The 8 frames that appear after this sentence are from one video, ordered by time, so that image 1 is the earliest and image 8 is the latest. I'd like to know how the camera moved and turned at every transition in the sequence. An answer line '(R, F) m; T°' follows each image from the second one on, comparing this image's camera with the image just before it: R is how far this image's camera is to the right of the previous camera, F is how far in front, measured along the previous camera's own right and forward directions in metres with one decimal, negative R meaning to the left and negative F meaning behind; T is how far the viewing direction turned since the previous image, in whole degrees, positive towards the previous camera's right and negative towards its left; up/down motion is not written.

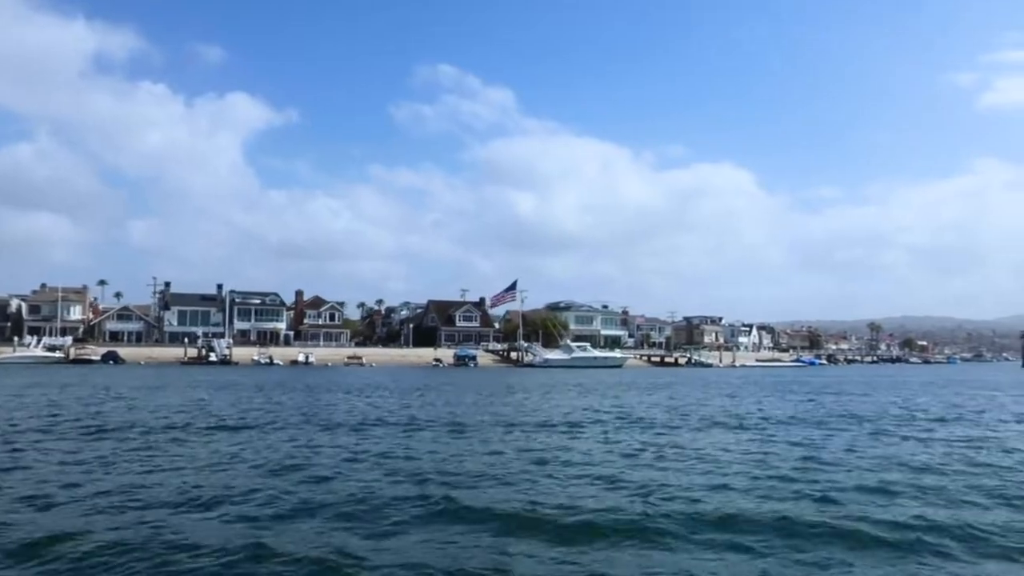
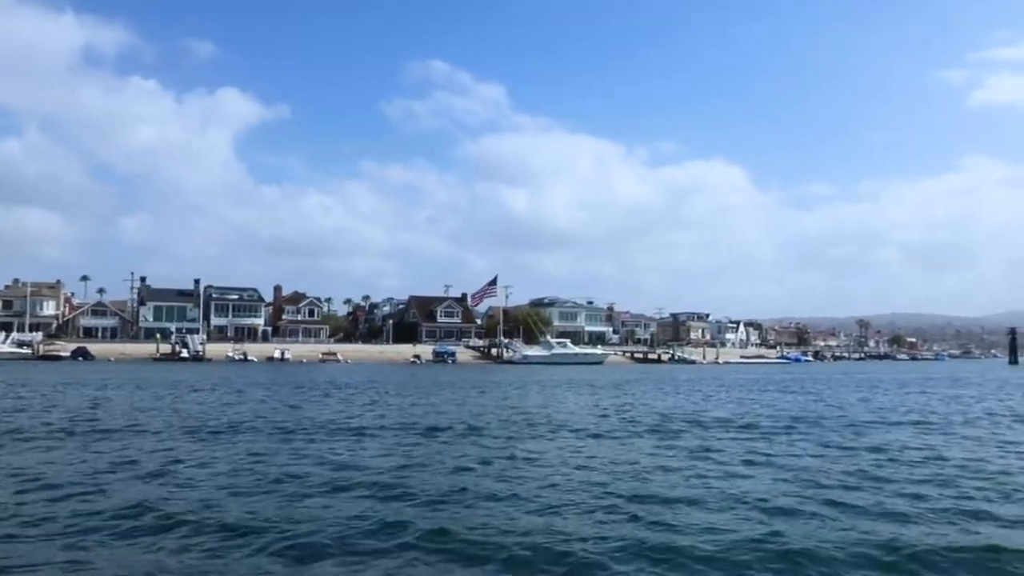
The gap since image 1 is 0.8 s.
(+1.1, +1.1) m; 0°
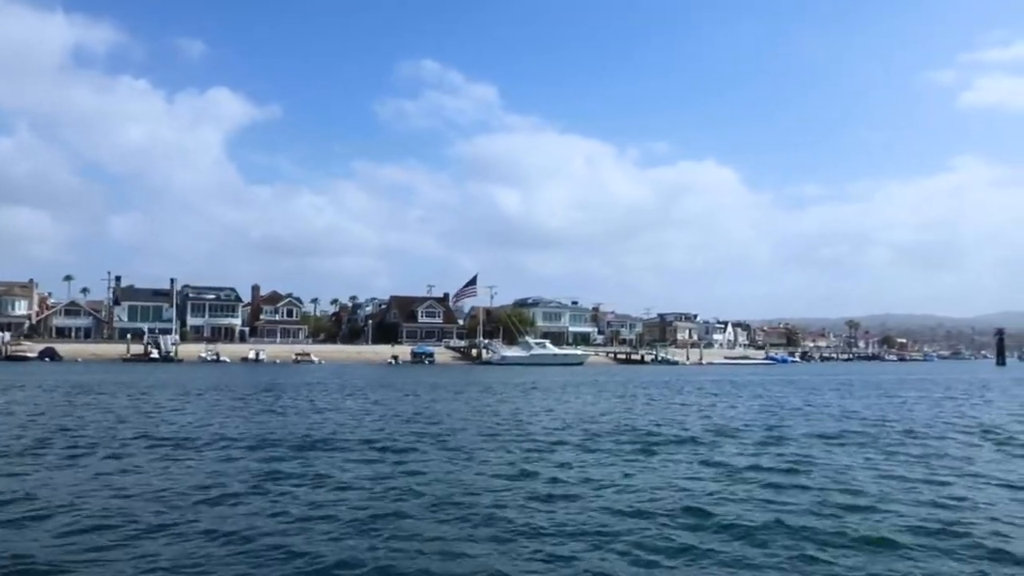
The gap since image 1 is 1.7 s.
(+1.2, +1.2) m; 0°
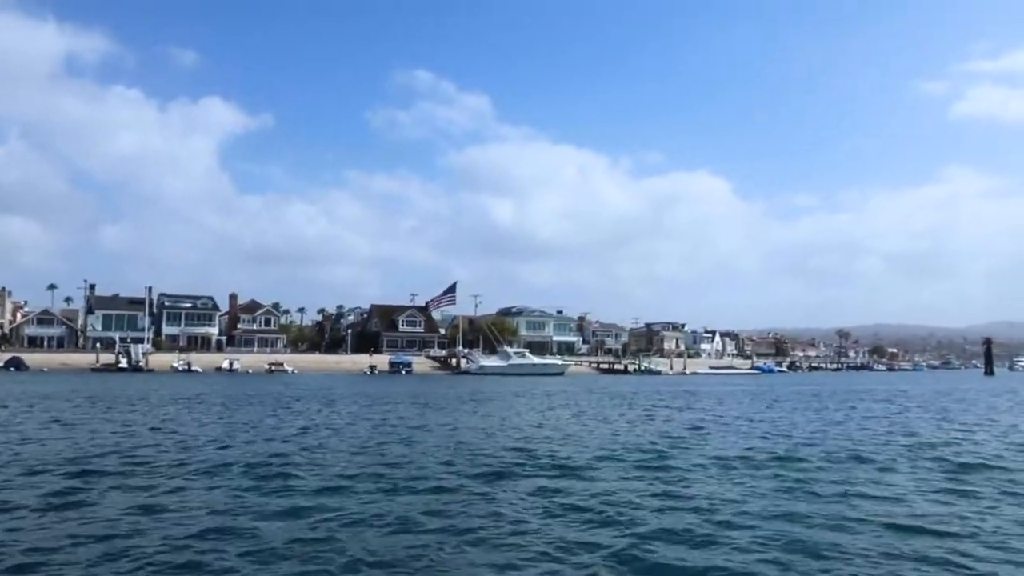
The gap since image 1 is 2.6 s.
(+1.2, +1.2) m; 0°
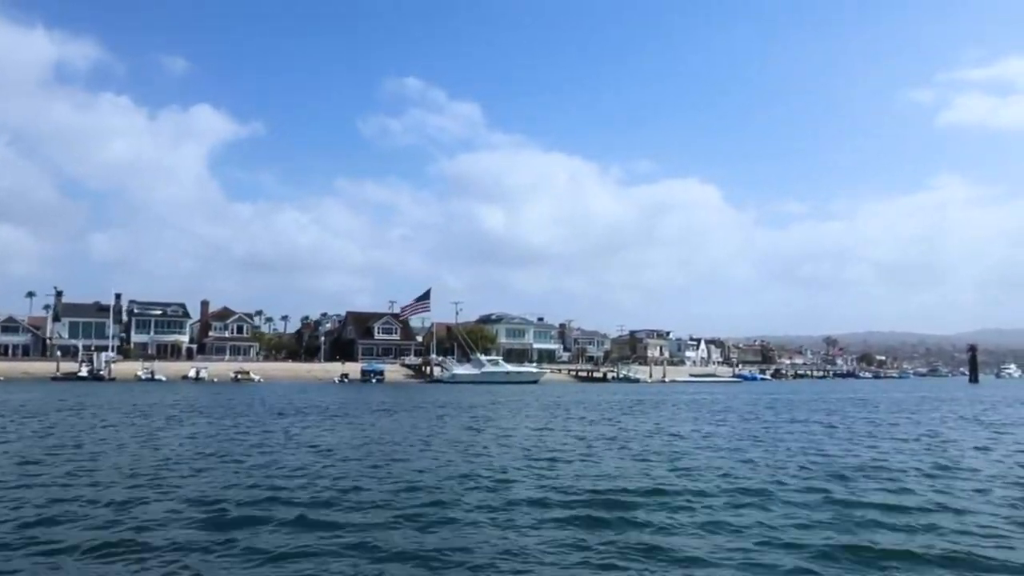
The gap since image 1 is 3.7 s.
(+1.5, +1.4) m; +1°
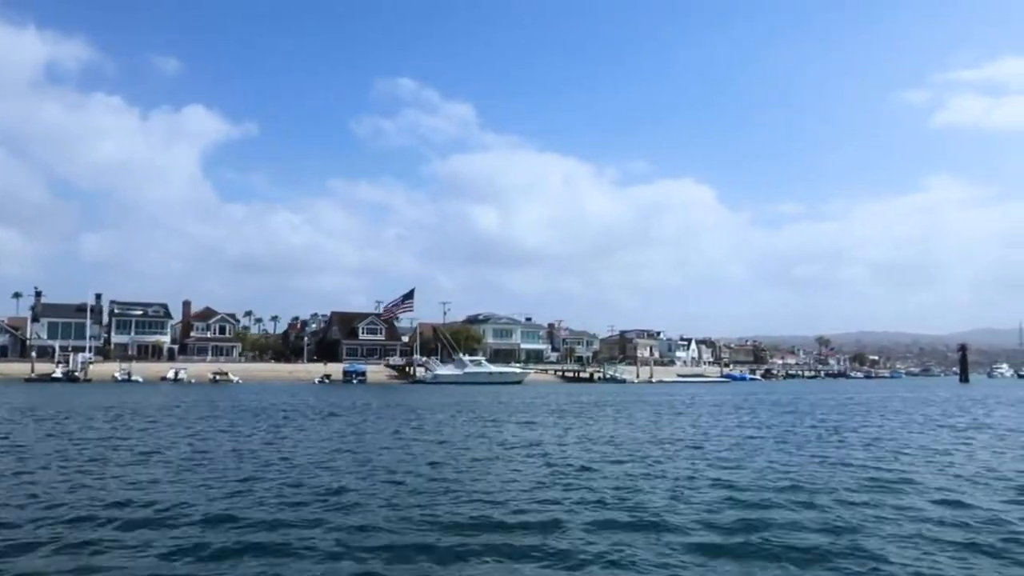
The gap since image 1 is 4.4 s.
(+0.9, +0.9) m; 0°
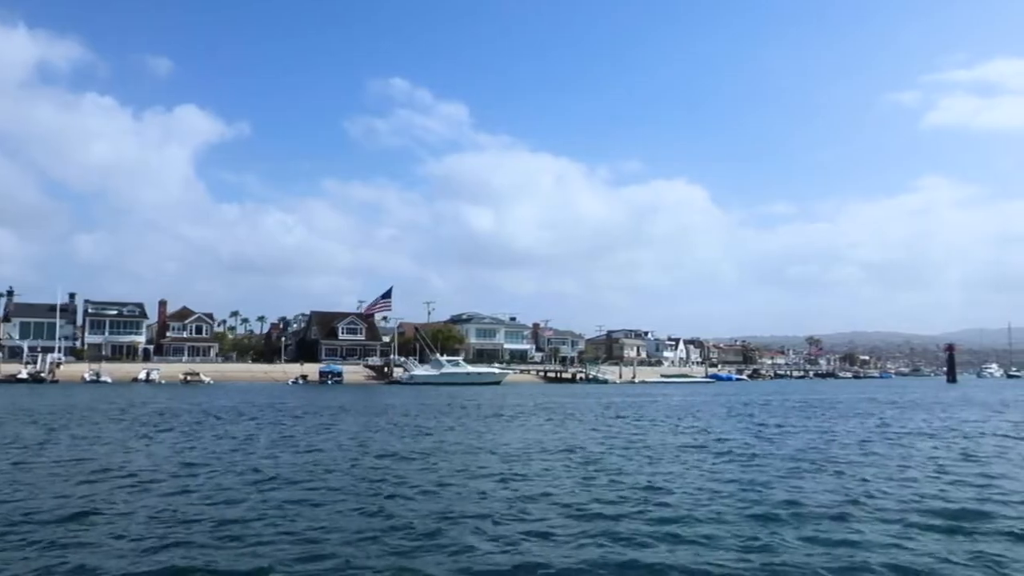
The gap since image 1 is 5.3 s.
(+1.2, +1.1) m; 0°
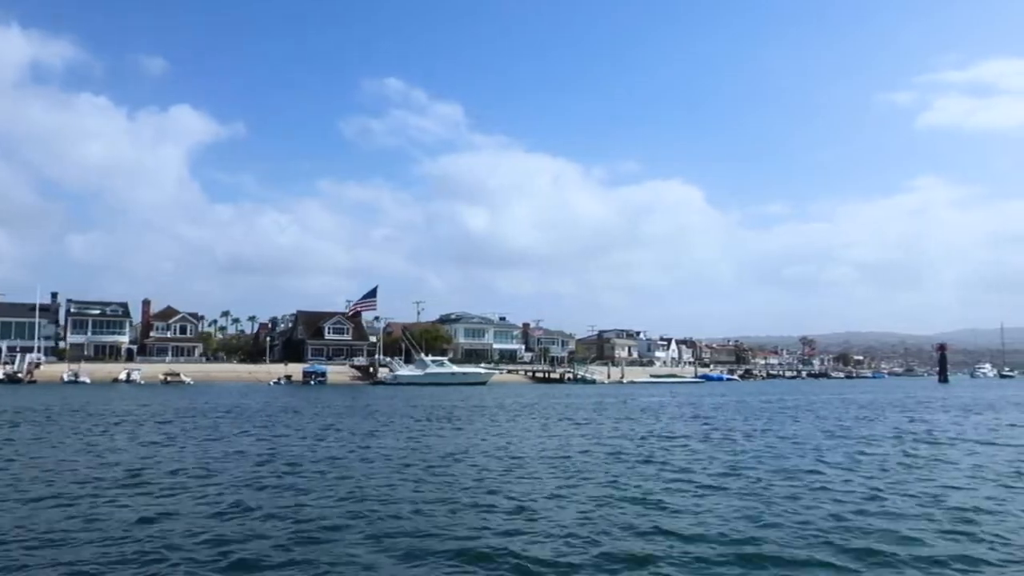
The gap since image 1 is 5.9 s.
(+0.8, +0.8) m; 0°
